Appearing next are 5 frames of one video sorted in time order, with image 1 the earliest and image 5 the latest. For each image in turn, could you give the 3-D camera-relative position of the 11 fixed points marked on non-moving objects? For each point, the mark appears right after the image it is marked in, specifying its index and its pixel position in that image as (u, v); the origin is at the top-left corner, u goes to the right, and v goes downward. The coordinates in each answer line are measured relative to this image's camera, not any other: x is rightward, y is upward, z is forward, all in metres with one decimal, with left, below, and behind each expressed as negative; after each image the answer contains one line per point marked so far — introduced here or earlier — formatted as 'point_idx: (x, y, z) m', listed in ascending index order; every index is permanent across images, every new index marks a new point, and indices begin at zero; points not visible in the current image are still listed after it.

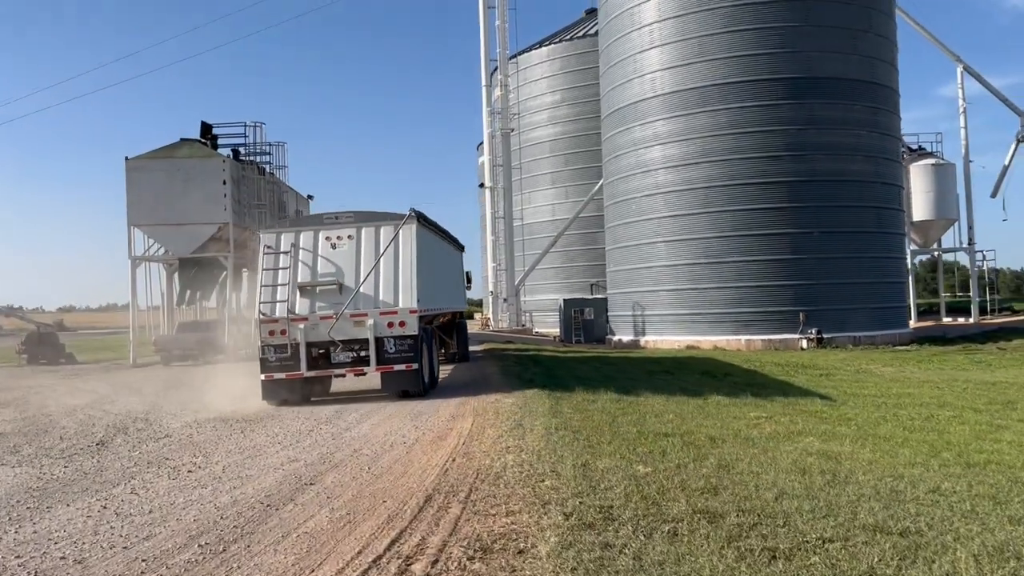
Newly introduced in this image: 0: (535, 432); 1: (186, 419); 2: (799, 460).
0: (+0.2, -1.4, +8.2) m
1: (-4.3, -1.7, +11.3) m
2: (+2.3, -1.4, +6.8) m
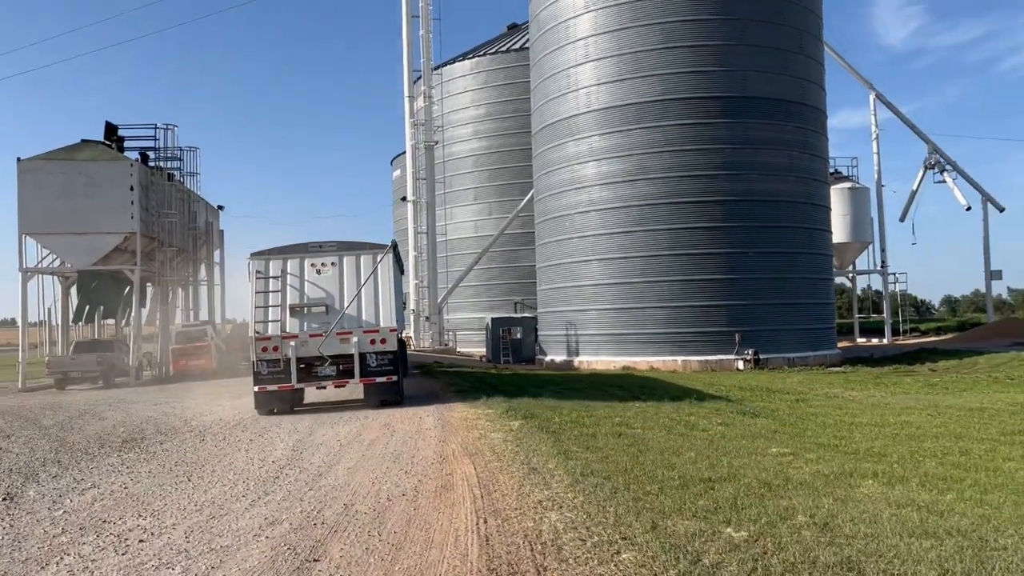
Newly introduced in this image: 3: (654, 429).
0: (+0.4, -1.5, +6.9) m
1: (-4.5, -1.9, +9.5) m
2: (+2.6, -1.5, +5.7) m
3: (+1.7, -1.7, +10.3) m
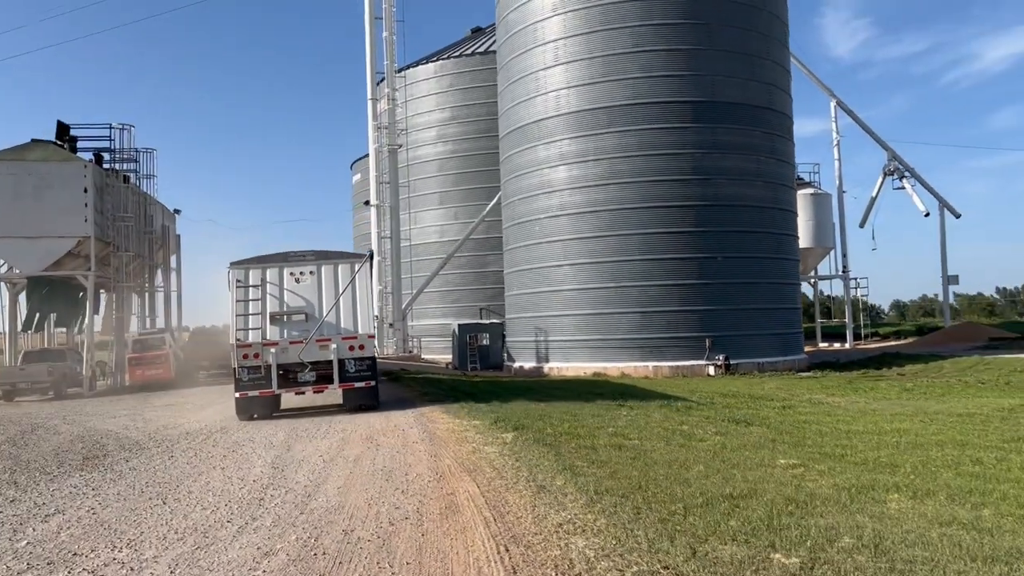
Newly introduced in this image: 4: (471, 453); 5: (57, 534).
0: (+0.5, -1.6, +6.4) m
1: (-4.5, -1.9, +8.8) m
2: (+2.7, -1.5, +5.4) m
3: (+1.6, -1.7, +9.9) m
4: (-0.4, -1.7, +8.8) m
5: (-3.3, -1.8, +6.2) m
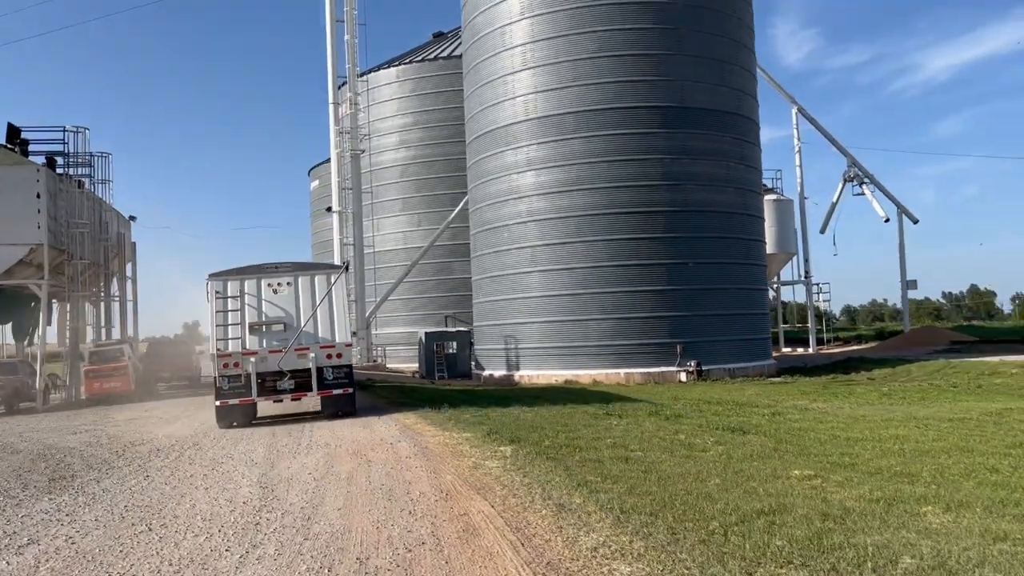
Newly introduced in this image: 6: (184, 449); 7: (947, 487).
0: (+0.6, -1.6, +6.0) m
1: (-4.5, -2.0, +8.2) m
2: (+2.9, -1.5, +5.1) m
3: (+1.6, -1.8, +9.5) m
4: (-0.4, -1.7, +8.3) m
5: (-3.1, -1.8, +5.6) m
6: (-4.6, -2.2, +12.0) m
7: (+3.7, -1.7, +7.5) m
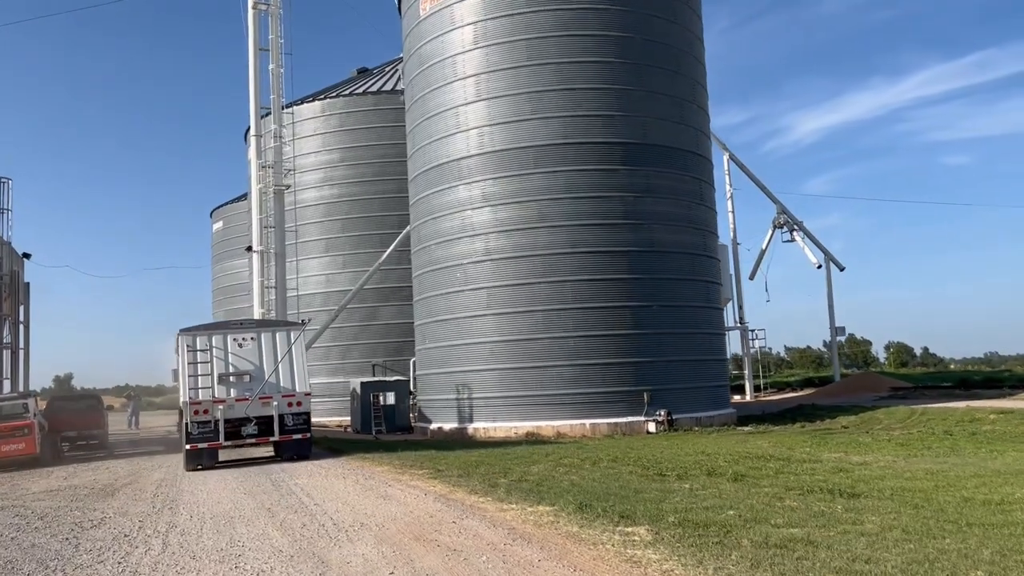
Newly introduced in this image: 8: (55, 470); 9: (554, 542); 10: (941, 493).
0: (+2.1, -1.7, +4.0) m
1: (-3.2, -2.2, +5.4) m
2: (+4.5, -1.6, +3.3) m
3: (+2.7, -2.1, +7.5) m
4: (+0.8, -2.0, +6.1) m
5: (-1.5, -1.9, +3.1) m
6: (-3.7, -2.6, +9.2) m
7: (+5.1, -1.9, +5.8) m
8: (-9.5, -3.8, +17.9) m
9: (+0.3, -2.1, +7.1) m
10: (+5.0, -2.4, +10.2) m
